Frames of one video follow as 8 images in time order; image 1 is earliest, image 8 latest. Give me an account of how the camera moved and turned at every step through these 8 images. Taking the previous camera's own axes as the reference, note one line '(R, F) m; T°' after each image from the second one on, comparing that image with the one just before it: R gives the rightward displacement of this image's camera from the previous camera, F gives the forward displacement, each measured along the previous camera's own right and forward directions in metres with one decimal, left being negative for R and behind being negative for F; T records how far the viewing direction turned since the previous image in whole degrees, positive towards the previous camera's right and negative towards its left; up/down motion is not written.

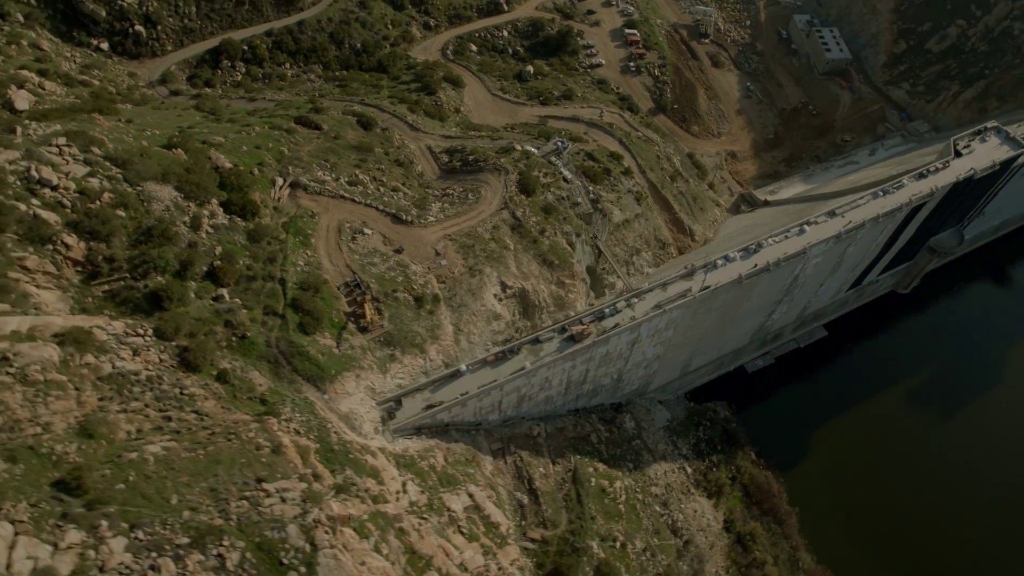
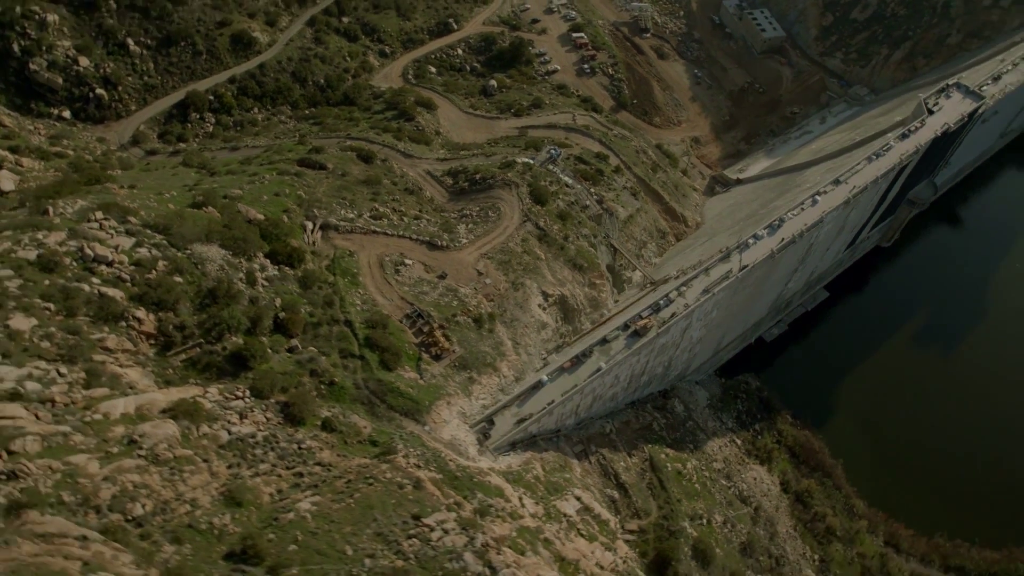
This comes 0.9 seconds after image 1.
(-5.6, -0.6) m; +6°
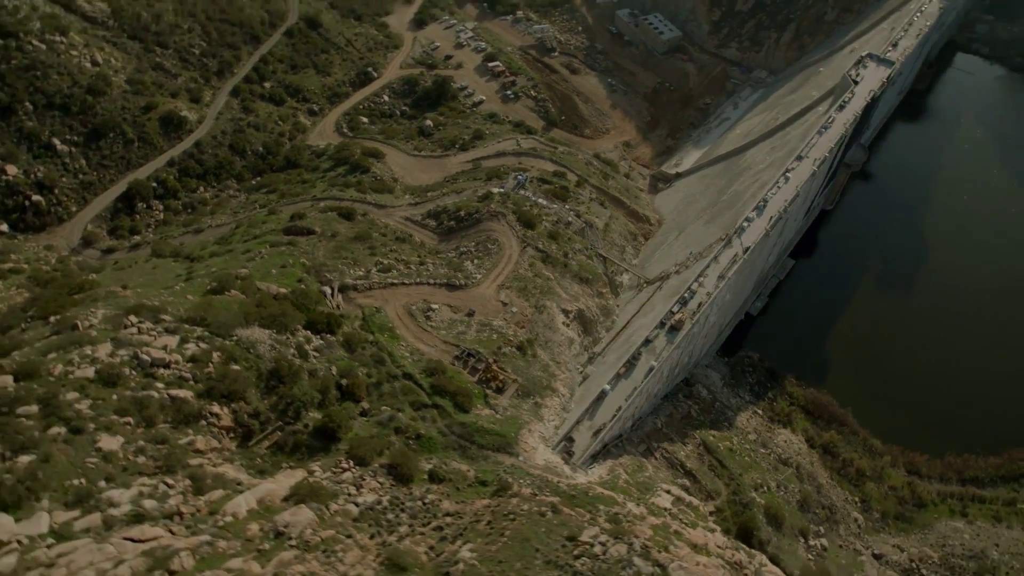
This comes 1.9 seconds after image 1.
(-6.1, -0.6) m; +8°
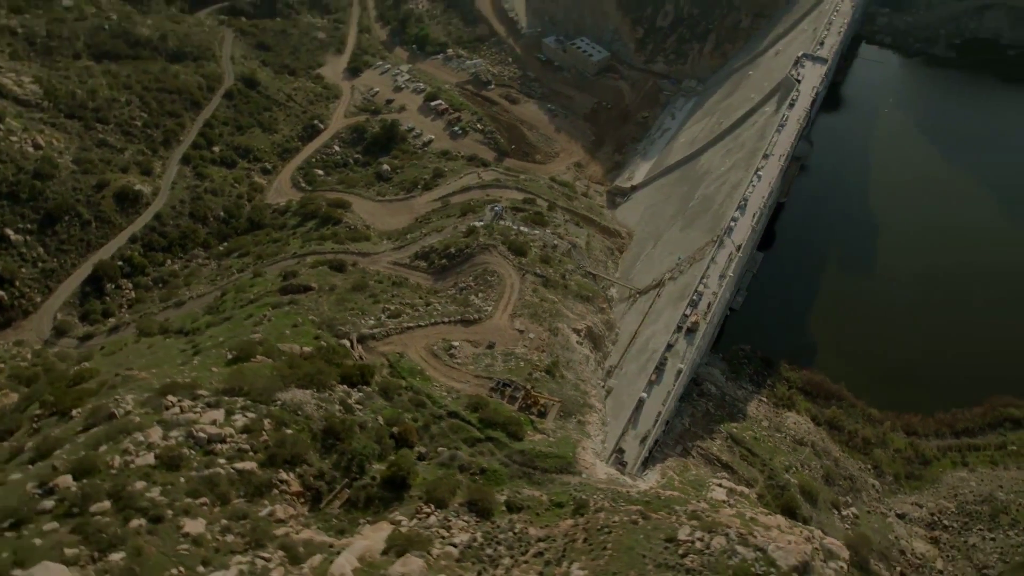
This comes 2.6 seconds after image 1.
(-4.4, -0.5) m; +6°
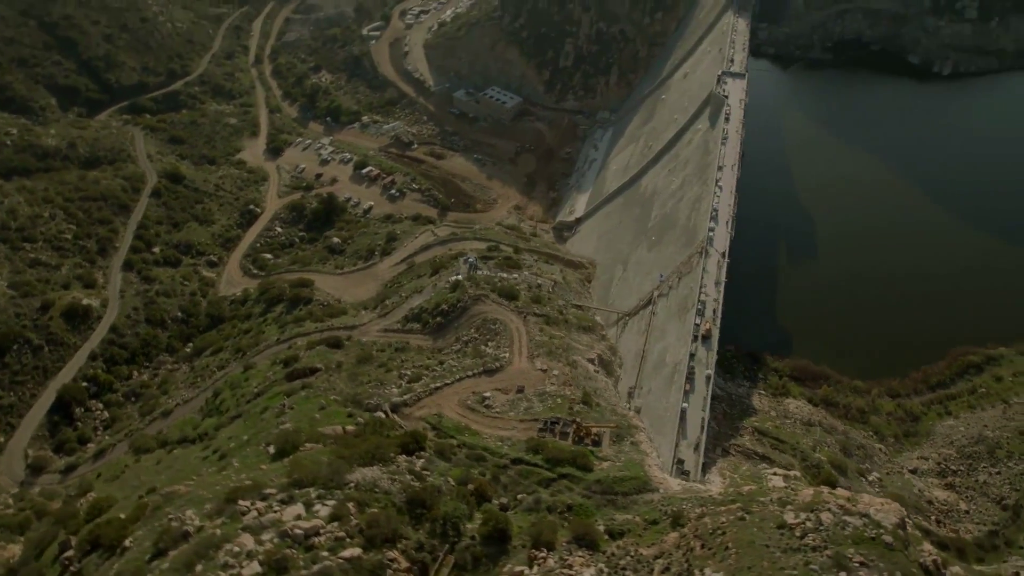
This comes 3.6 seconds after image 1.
(-5.9, -0.4) m; +8°
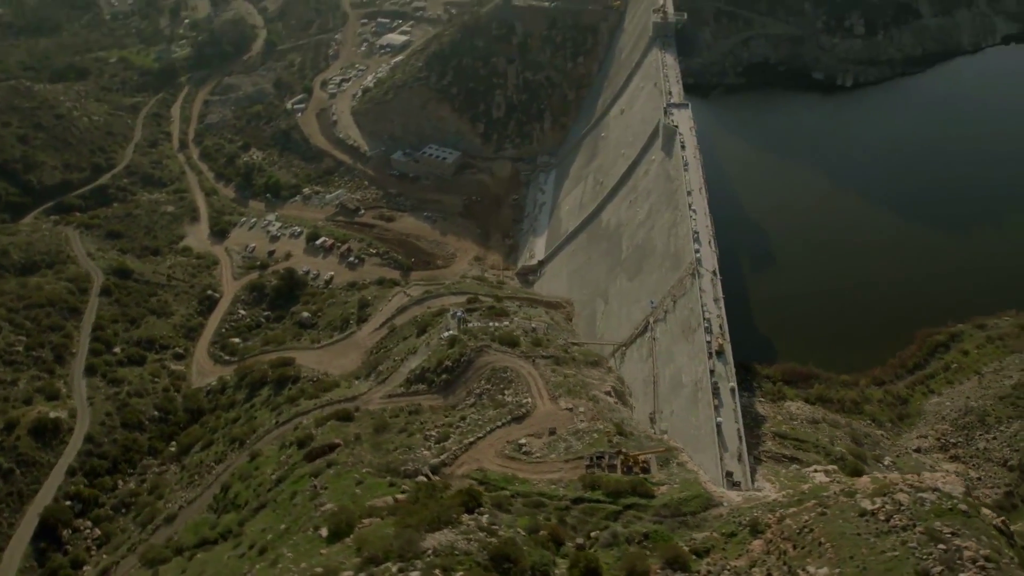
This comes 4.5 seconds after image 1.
(-5.0, 0.0) m; +7°
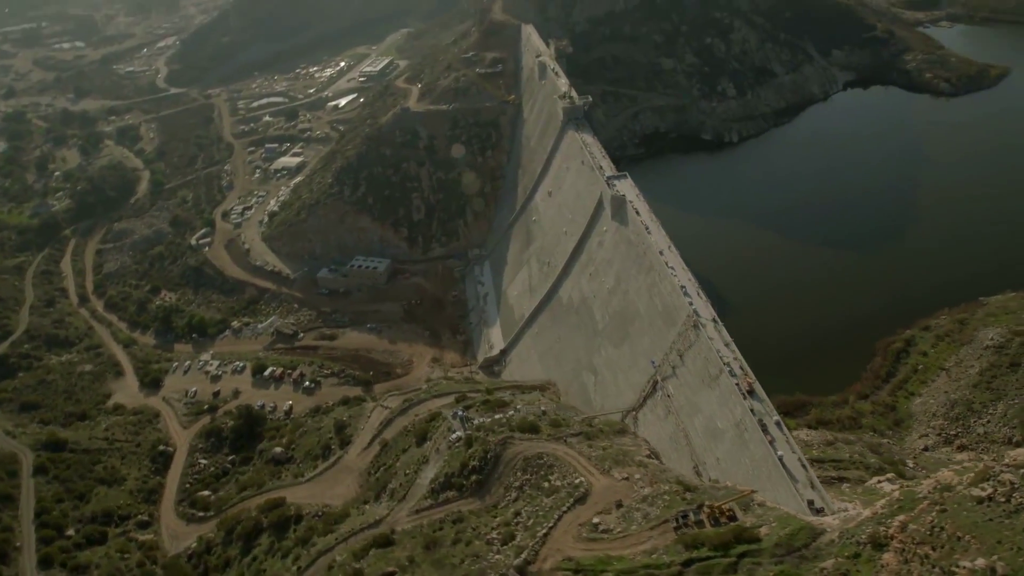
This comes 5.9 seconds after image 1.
(-7.8, +1.1) m; +11°
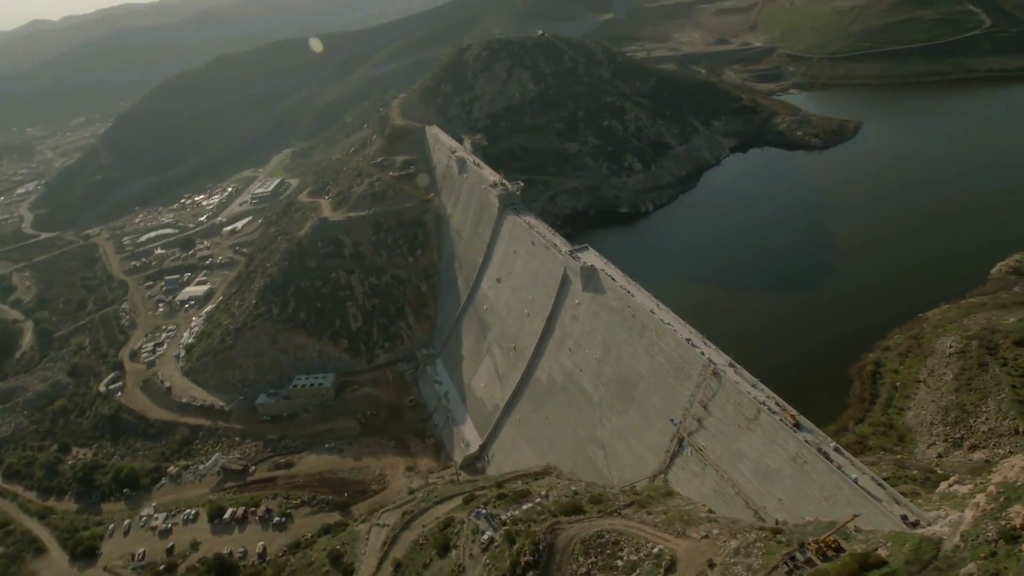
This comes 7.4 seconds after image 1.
(-8.0, +2.6) m; +11°
